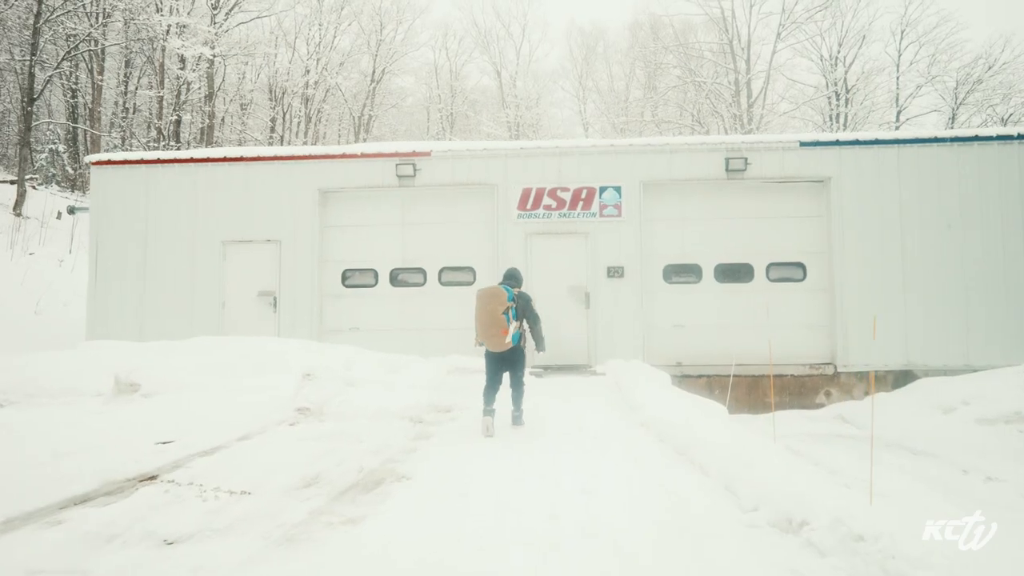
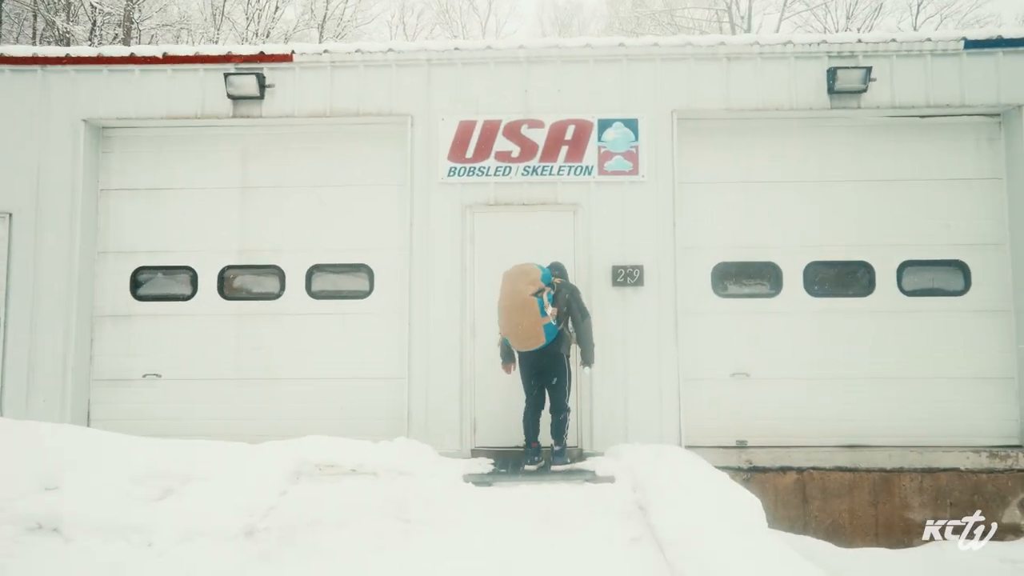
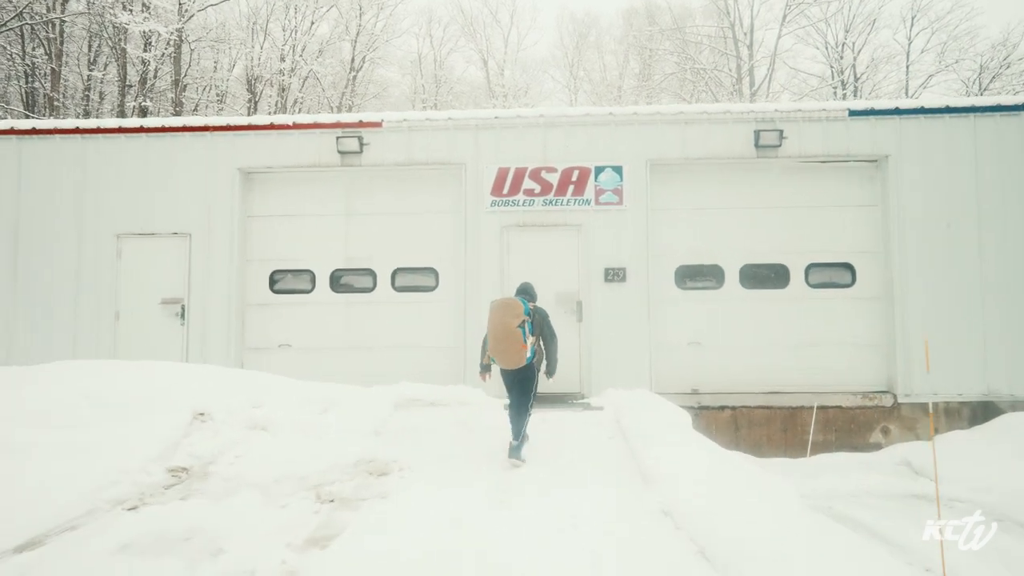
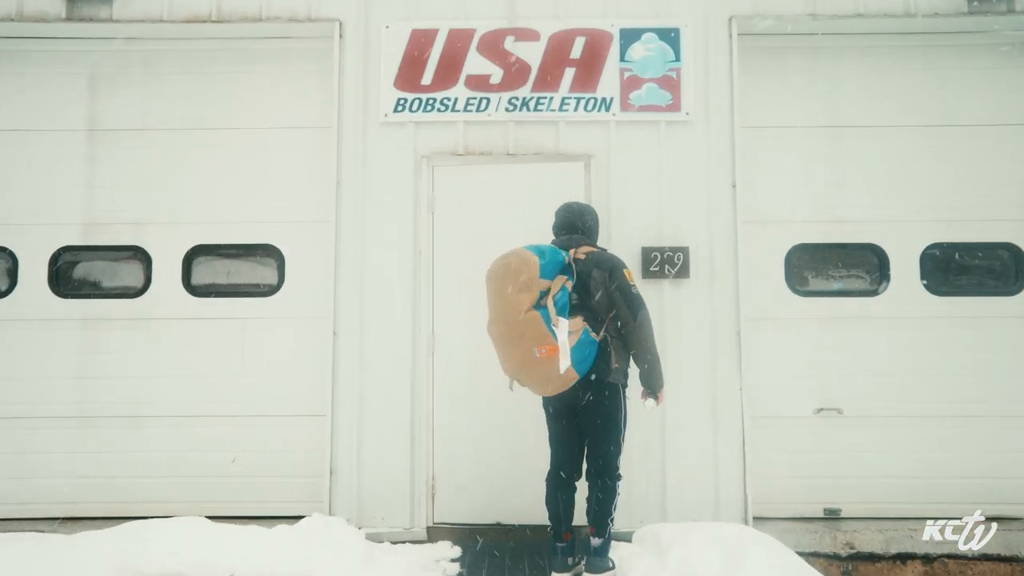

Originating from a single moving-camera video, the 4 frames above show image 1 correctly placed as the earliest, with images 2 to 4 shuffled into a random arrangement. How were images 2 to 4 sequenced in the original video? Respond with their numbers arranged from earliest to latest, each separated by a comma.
3, 2, 4
